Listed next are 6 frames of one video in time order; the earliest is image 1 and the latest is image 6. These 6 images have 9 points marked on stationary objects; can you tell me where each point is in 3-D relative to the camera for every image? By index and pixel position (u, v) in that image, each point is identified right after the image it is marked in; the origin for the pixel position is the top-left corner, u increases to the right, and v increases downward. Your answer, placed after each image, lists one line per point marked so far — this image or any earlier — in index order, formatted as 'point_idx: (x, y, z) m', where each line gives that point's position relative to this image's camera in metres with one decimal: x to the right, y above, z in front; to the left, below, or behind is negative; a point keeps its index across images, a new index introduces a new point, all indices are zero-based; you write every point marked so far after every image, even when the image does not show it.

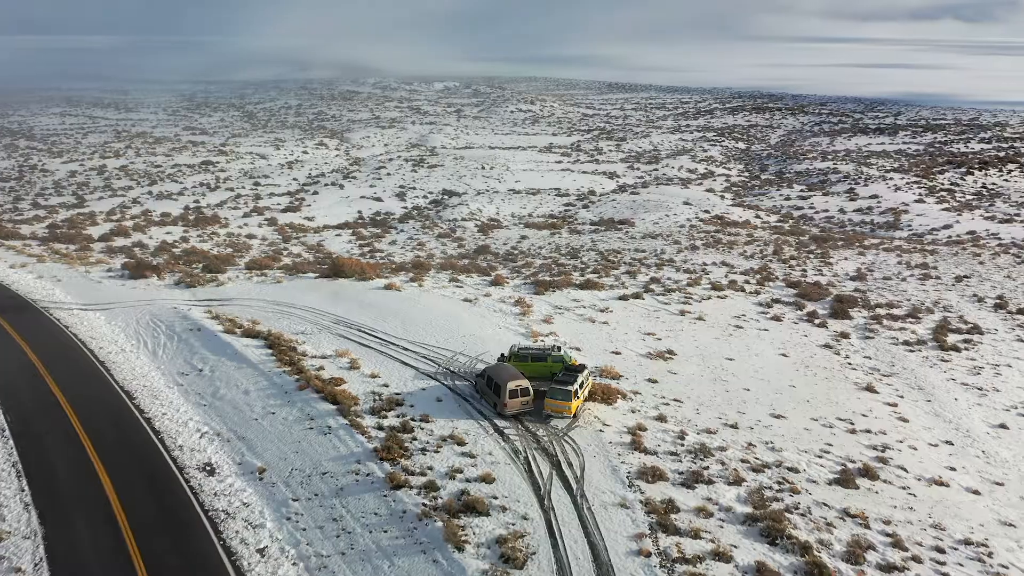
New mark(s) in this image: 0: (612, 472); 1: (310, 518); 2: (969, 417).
0: (+1.5, -2.6, +12.1) m
1: (-2.7, -3.1, +11.4) m
2: (+8.3, -2.3, +15.3) m
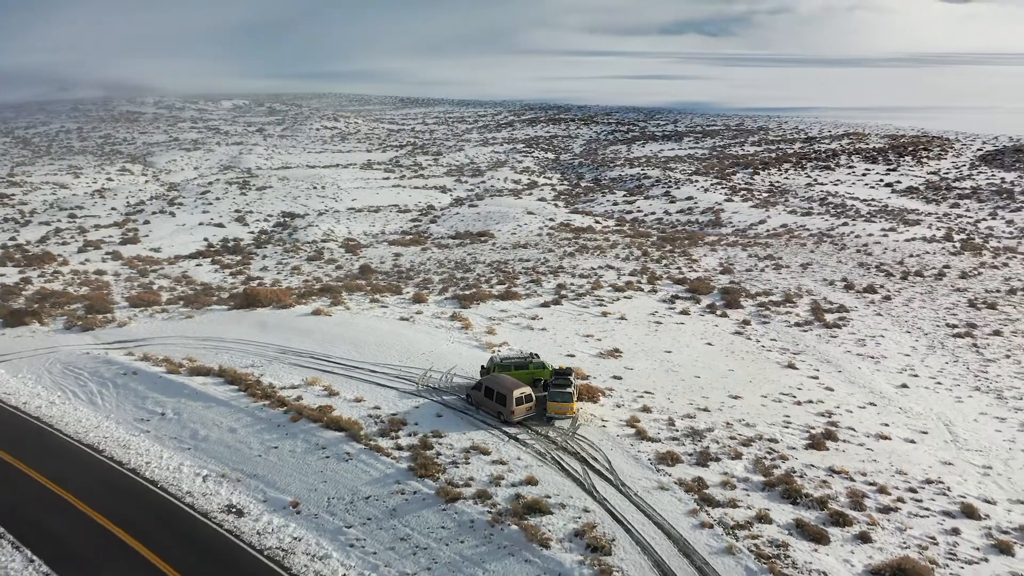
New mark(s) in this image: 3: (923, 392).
0: (+1.9, -2.7, +13.2) m
1: (-1.9, -3.4, +11.5) m
2: (+7.7, -2.0, +18.0) m
3: (+8.5, -2.1, +17.5) m
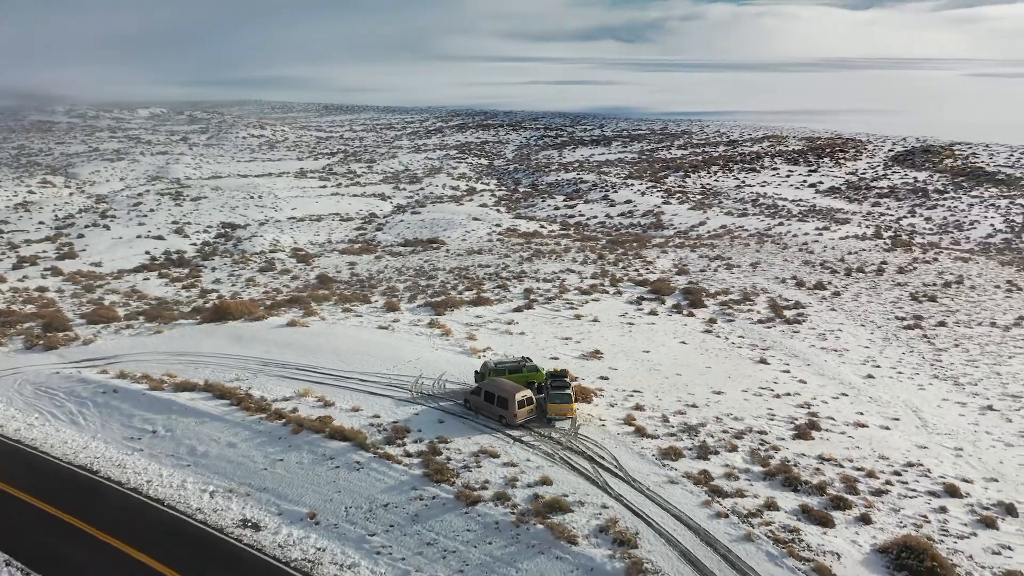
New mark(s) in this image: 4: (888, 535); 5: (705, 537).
0: (+2.1, -2.7, +13.7) m
1: (-1.5, -3.6, +11.6) m
2: (+7.4, -1.9, +19.0) m
3: (+8.2, -2.0, +18.5) m
4: (+5.3, -3.4, +11.9) m
5: (+2.6, -3.3, +11.3) m
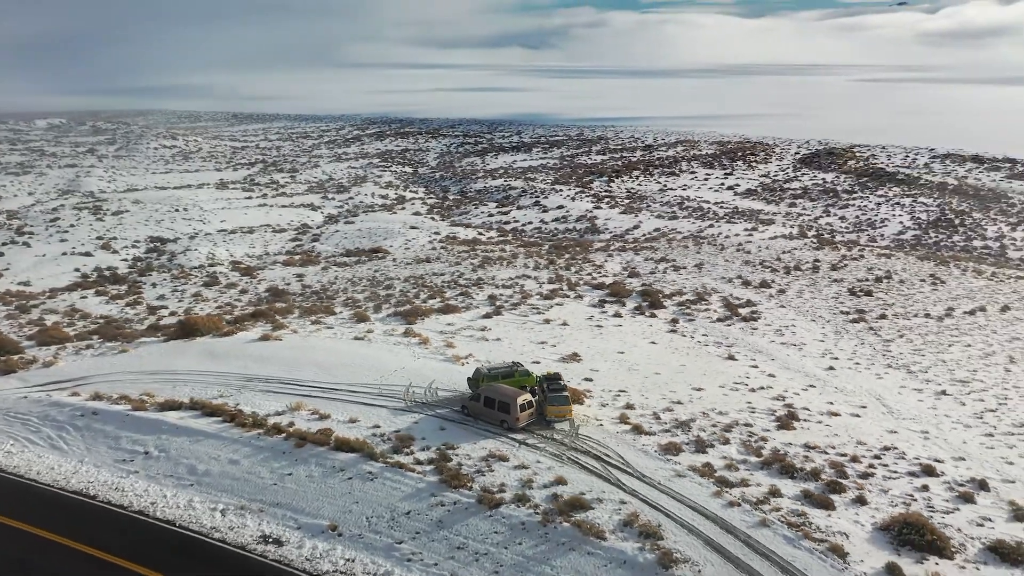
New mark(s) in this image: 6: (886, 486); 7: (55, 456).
0: (+2.2, -2.8, +14.3) m
1: (-1.1, -3.7, +11.8) m
2: (+7.0, -1.8, +20.0) m
3: (+7.8, -1.9, +19.7) m
4: (+5.6, -3.4, +12.8) m
5: (+3.0, -3.3, +11.9) m
6: (+6.1, -3.2, +13.8) m
7: (-8.2, -3.0, +15.2) m
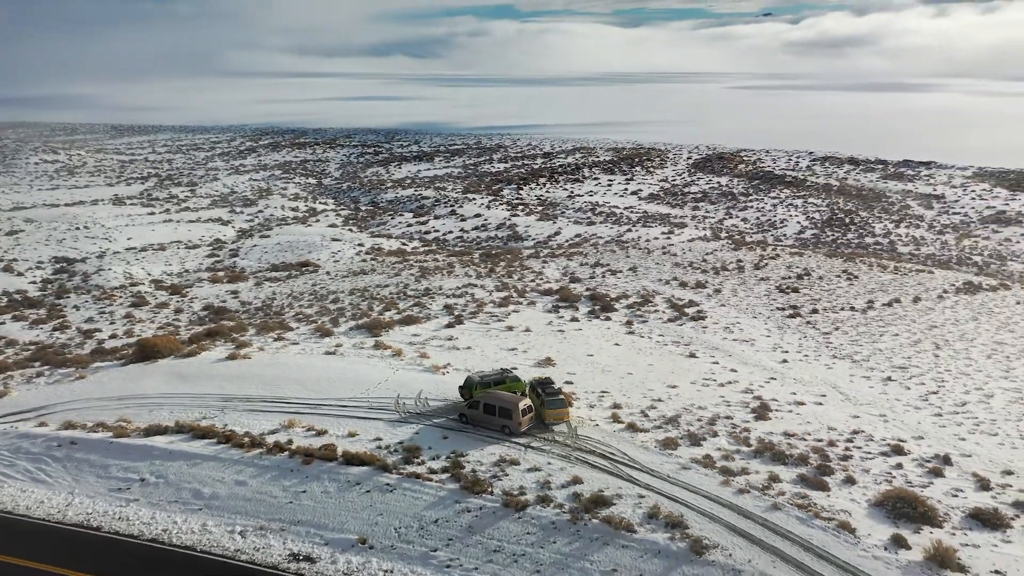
0: (+2.4, -2.9, +14.9) m
1: (-0.6, -3.9, +12.1) m
2: (+6.3, -1.8, +21.3) m
3: (+7.2, -1.9, +21.0) m
4: (+5.9, -3.3, +13.9) m
5: (+3.4, -3.4, +12.7) m
6: (+6.3, -3.2, +15.0) m
7: (-8.1, -3.5, +14.6) m
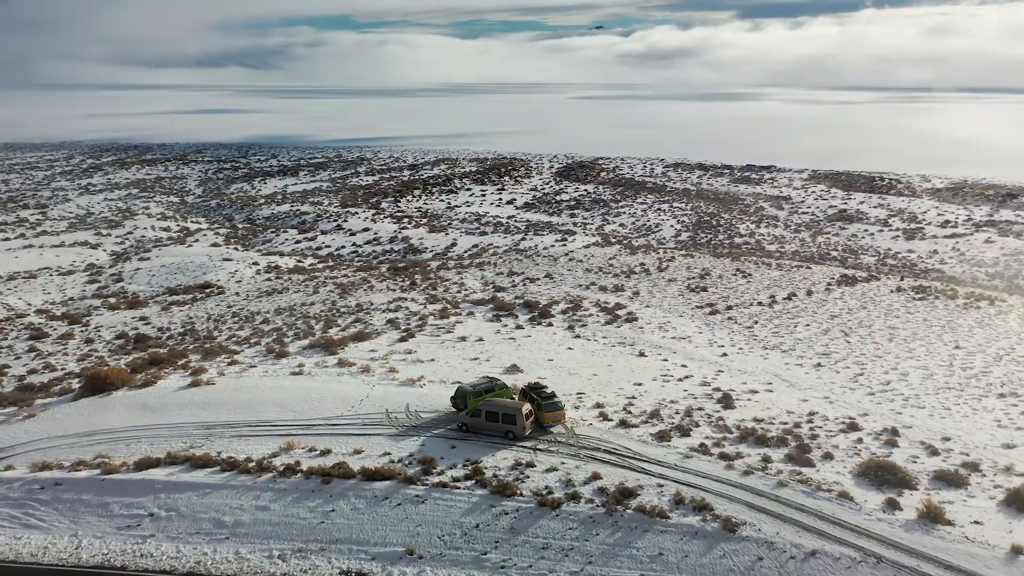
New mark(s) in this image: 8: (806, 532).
0: (+2.5, -2.9, +16.0) m
1: (+0.1, -4.0, +12.6) m
2: (+5.2, -1.8, +22.9) m
3: (+6.1, -1.8, +22.8) m
4: (+6.2, -3.2, +15.6) m
5: (+3.9, -3.4, +14.0) m
6: (+6.3, -3.1, +16.7) m
7: (-7.7, -4.0, +13.7) m
8: (+4.4, -3.7, +12.8) m
